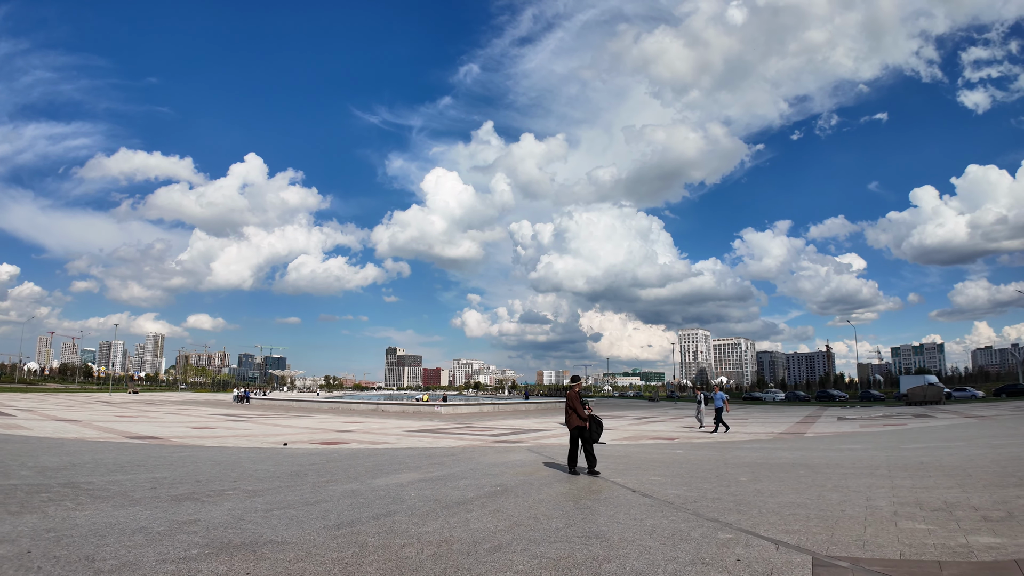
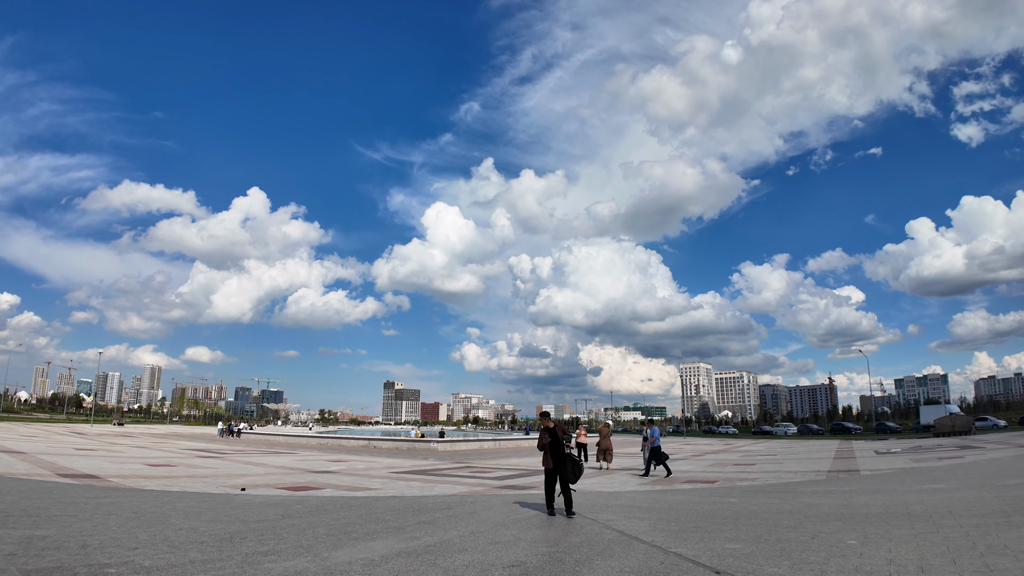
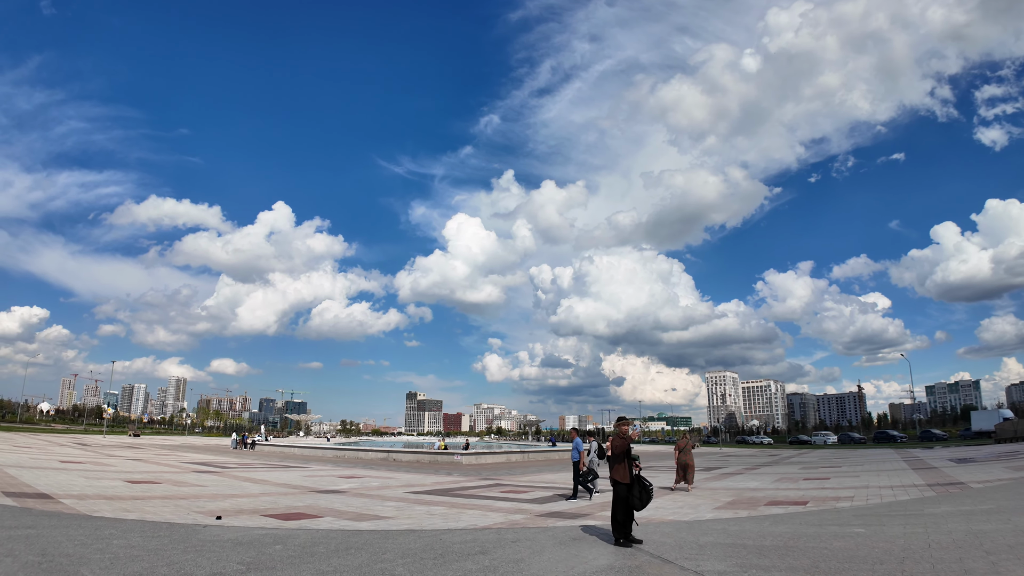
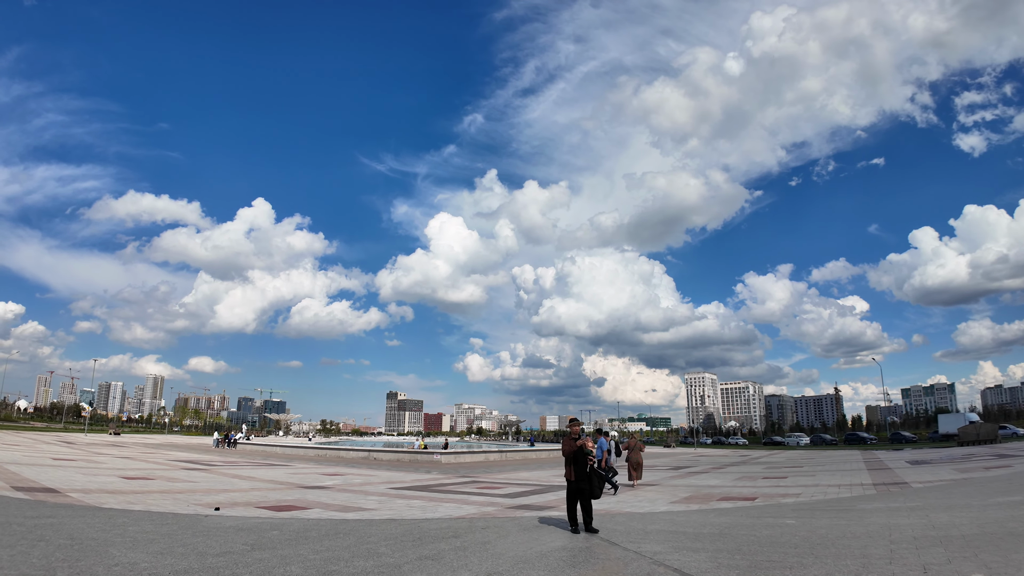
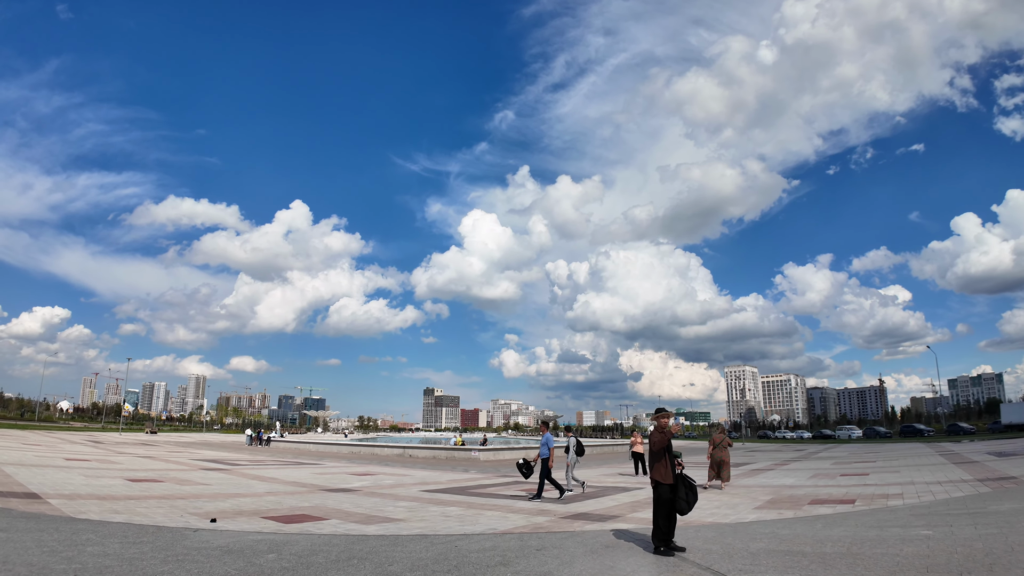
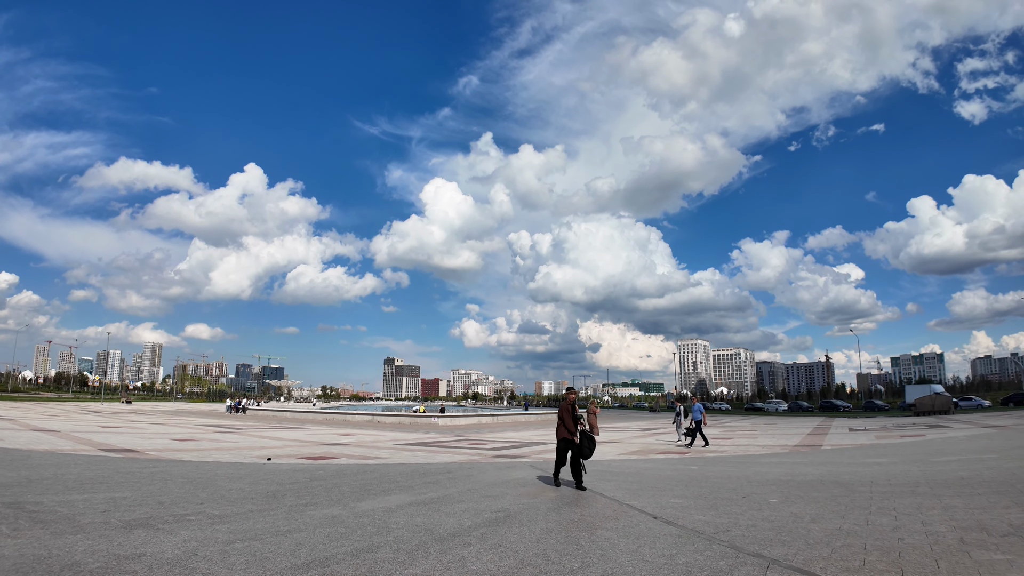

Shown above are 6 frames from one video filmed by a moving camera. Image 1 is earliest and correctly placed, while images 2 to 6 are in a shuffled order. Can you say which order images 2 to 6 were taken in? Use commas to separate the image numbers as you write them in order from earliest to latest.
6, 2, 4, 3, 5
